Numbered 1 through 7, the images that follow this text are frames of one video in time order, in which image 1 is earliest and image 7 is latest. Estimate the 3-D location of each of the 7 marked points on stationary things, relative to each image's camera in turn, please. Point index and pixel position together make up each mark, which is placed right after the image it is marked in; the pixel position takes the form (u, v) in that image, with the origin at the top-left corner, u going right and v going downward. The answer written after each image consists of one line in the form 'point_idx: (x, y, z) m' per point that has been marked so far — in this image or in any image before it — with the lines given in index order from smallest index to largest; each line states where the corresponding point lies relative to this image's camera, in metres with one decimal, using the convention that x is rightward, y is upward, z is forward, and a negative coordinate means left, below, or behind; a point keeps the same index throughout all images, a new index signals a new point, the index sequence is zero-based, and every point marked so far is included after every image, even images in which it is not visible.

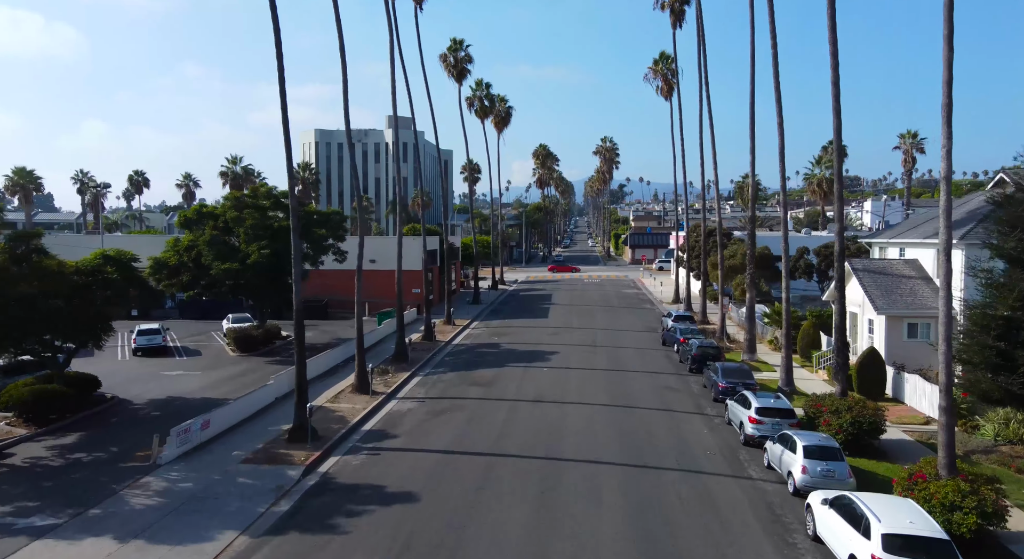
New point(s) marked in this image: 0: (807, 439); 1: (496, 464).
0: (+5.9, -3.2, +15.3) m
1: (-0.4, -4.3, +17.6) m
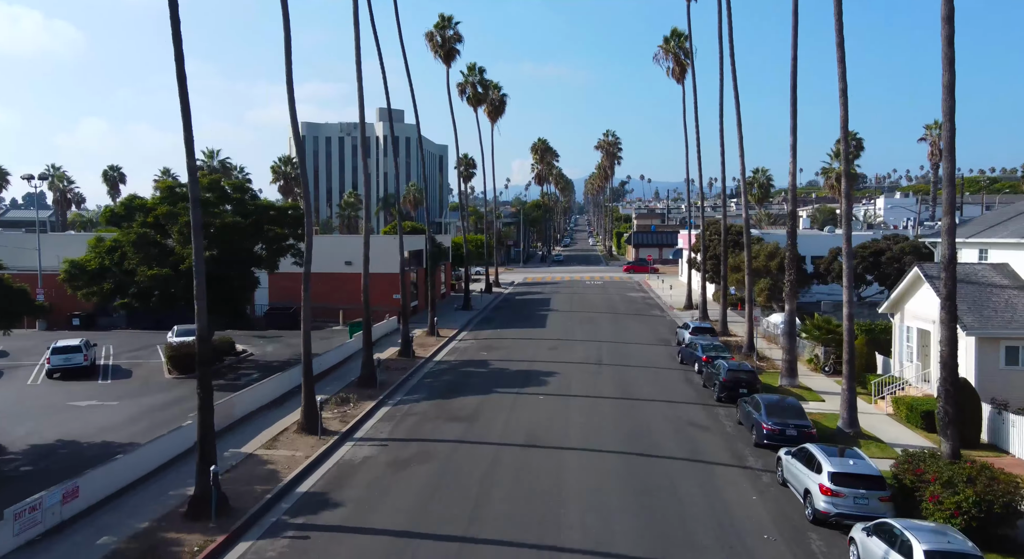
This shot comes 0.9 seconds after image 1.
0: (+5.6, -3.5, +10.3) m
1: (-0.7, -4.5, +12.6) m
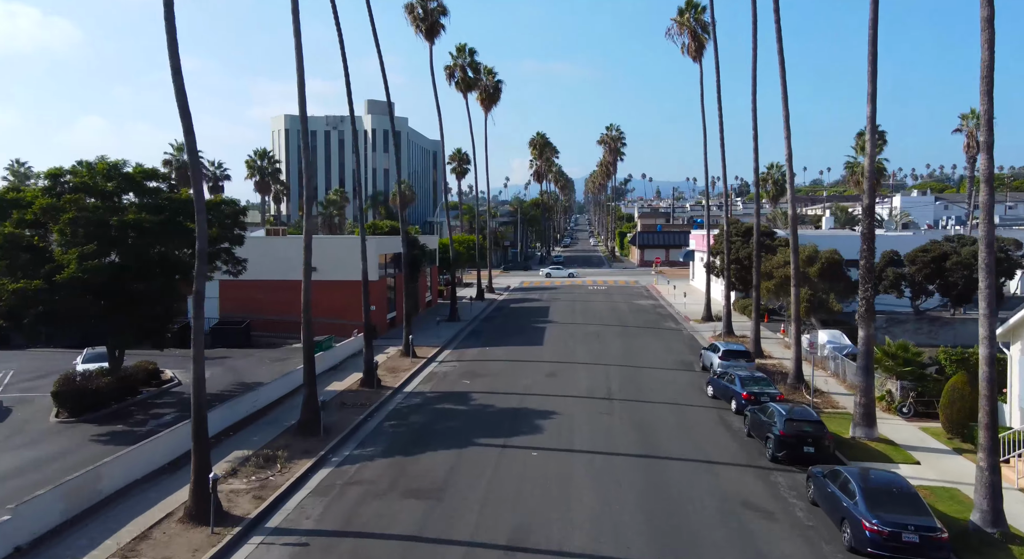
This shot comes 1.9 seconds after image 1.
0: (+5.2, -3.9, +4.4) m
1: (-1.1, -4.9, +6.7) m
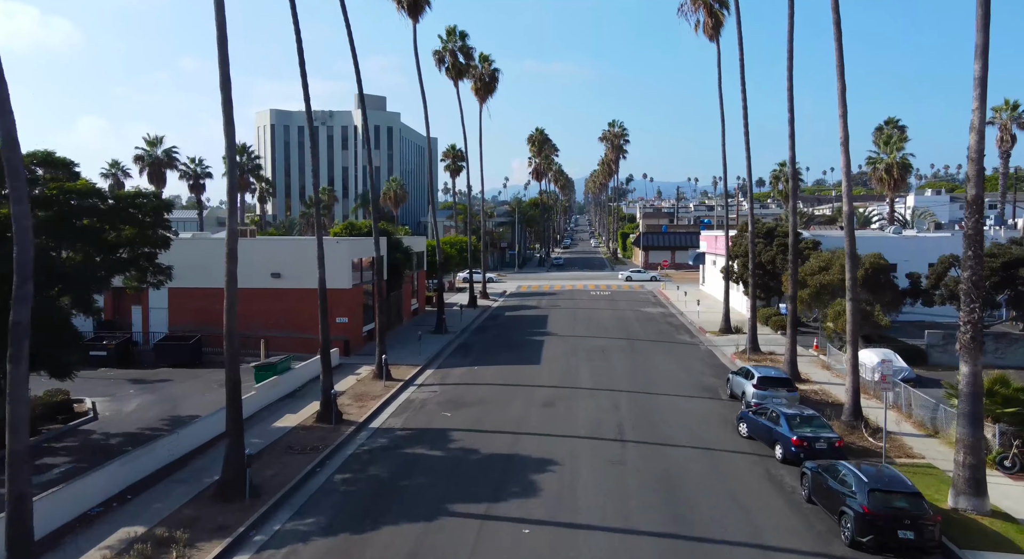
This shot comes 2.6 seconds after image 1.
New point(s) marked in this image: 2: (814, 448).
0: (+4.9, -4.2, -0.2) m
1: (-1.4, -5.2, +2.1) m
2: (+6.8, -3.8, +17.3) m
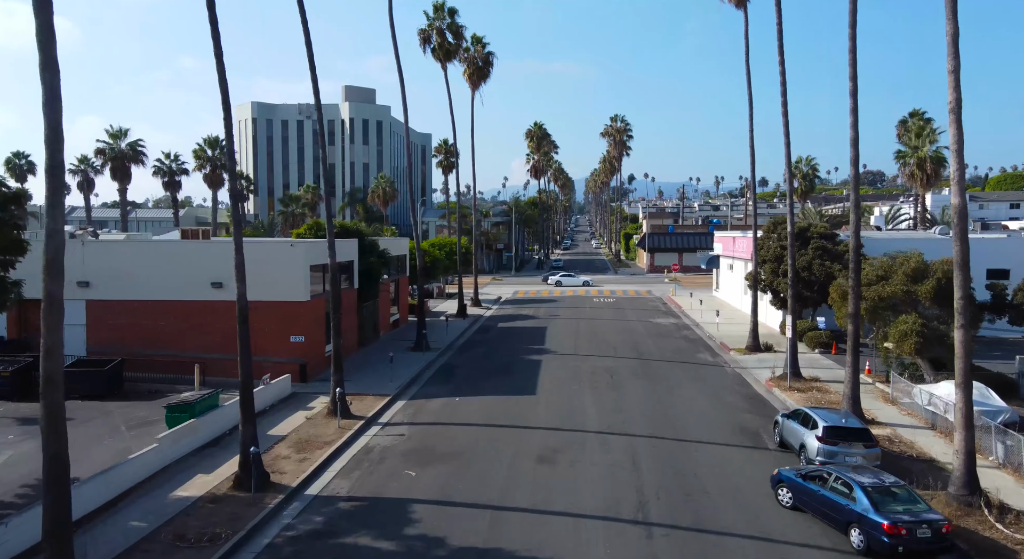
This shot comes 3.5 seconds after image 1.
0: (+4.6, -4.5, -5.4) m
1: (-1.7, -5.5, -3.2) m
2: (+6.5, -4.1, +12.1) m
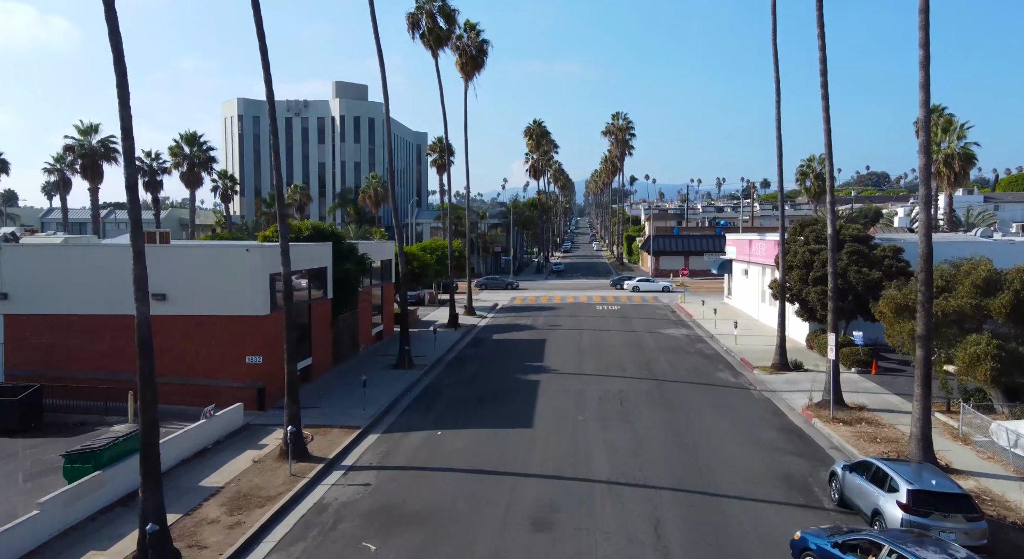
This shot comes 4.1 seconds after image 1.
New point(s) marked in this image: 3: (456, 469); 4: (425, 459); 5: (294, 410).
0: (+4.4, -4.7, -9.2) m
1: (-1.9, -5.8, -6.9) m
2: (+6.3, -4.4, +8.3) m
3: (-1.2, -4.2, +16.9) m
4: (-2.1, -4.2, +18.0) m
5: (-5.0, -3.0, +17.5) m
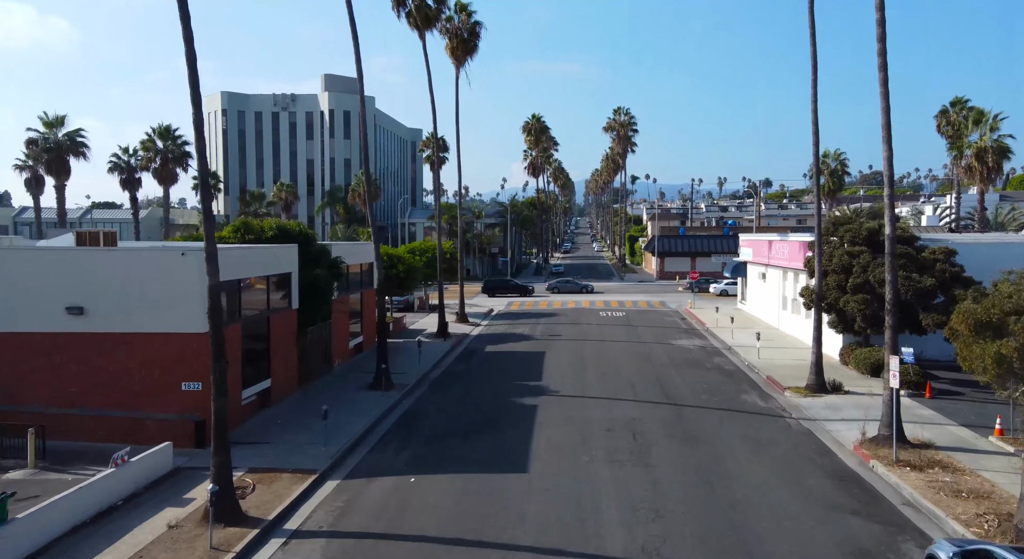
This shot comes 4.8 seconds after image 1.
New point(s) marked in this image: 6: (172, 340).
0: (+4.2, -5.0, -12.9) m
1: (-2.1, -6.0, -10.7) m
2: (+6.1, -4.6, +4.6) m
3: (-1.4, -4.4, +13.2) m
4: (-2.3, -4.4, +14.3) m
5: (-5.2, -3.2, +13.7) m
6: (-9.3, -1.8, +18.5) m
